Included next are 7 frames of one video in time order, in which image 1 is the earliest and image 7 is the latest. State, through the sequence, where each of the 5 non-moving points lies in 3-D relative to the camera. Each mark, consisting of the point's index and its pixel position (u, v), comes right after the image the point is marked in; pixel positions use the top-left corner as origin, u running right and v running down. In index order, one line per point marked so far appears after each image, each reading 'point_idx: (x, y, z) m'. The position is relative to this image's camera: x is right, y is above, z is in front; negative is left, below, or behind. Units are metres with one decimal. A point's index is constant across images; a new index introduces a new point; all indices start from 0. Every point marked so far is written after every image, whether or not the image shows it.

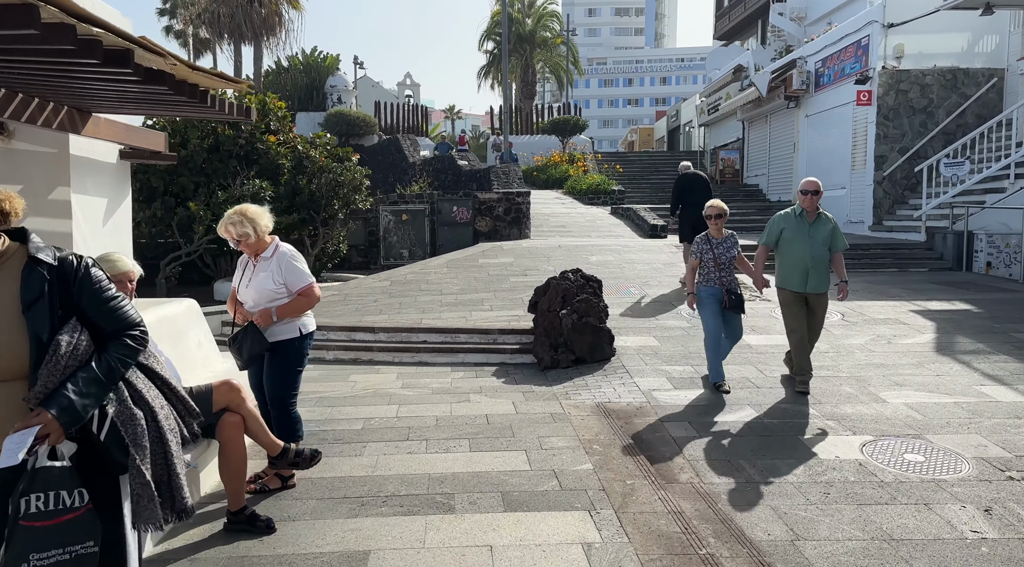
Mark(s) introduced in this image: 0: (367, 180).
0: (-2.5, +1.8, +13.0) m
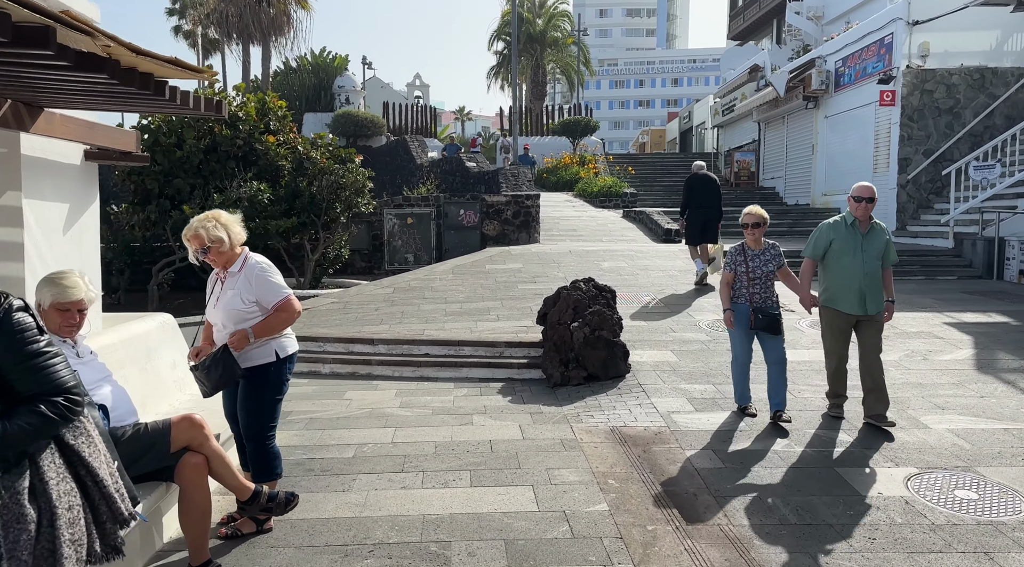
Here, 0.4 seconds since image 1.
0: (-2.4, +1.7, +12.5) m
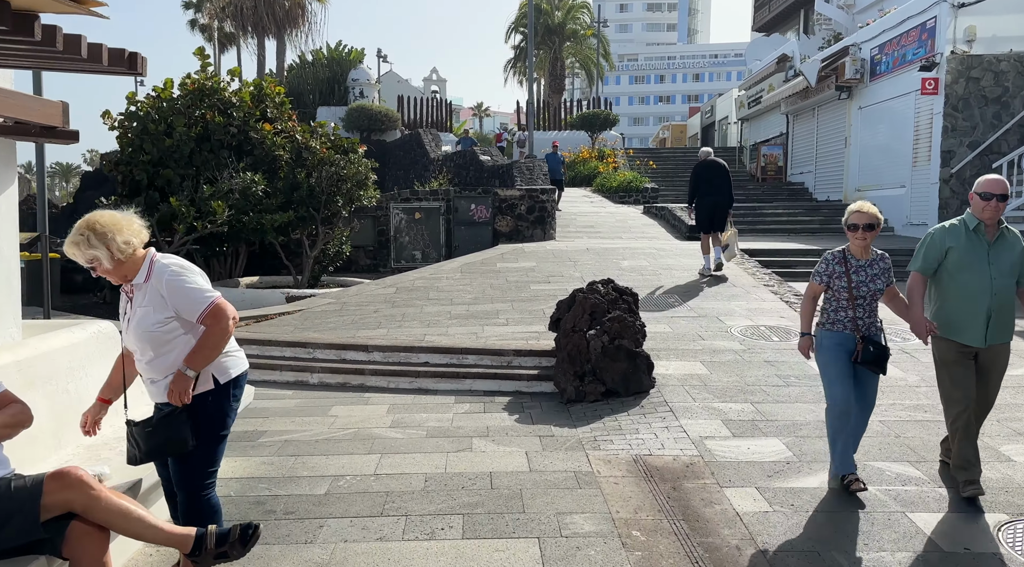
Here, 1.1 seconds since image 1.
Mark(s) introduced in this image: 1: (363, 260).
0: (-2.2, +1.7, +11.7) m
1: (-3.0, +0.5, +14.7) m
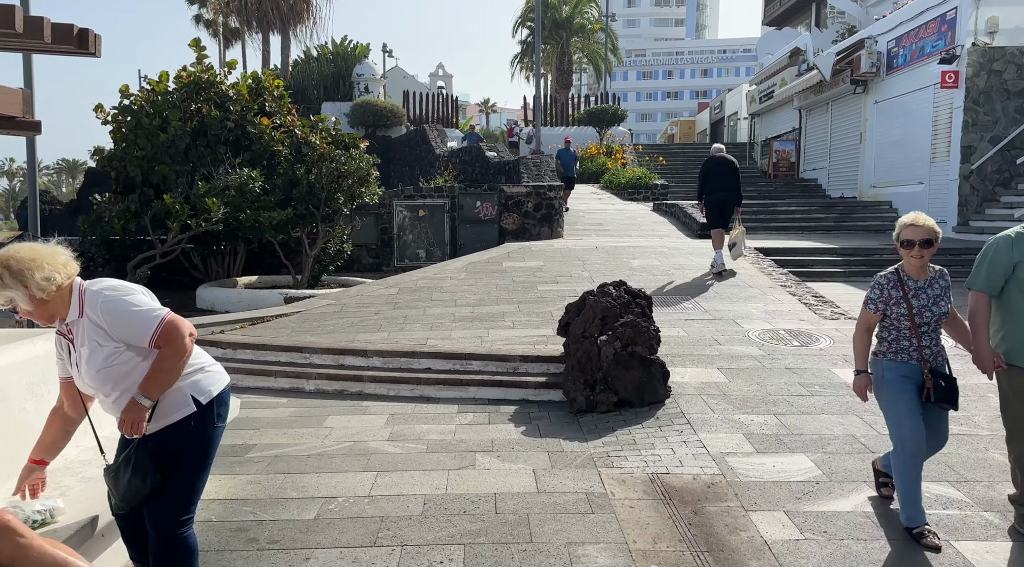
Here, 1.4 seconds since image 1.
0: (-2.1, +1.7, +11.3) m
1: (-2.9, +0.5, +14.4) m
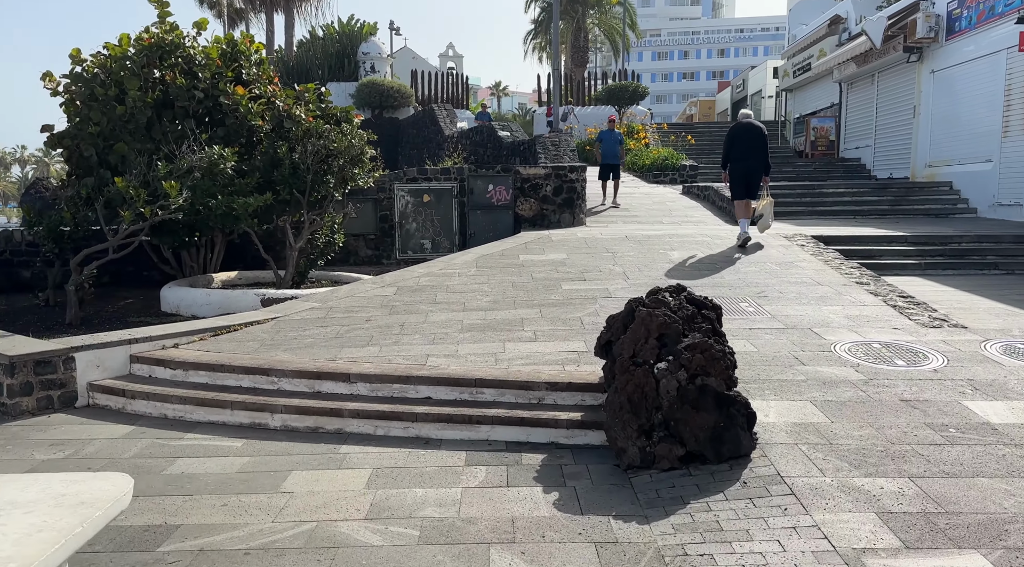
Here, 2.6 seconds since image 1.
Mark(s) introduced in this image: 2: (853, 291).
0: (-1.8, +1.8, +9.7) m
1: (-2.6, +0.6, +12.8) m
2: (+3.6, -0.1, +7.8) m
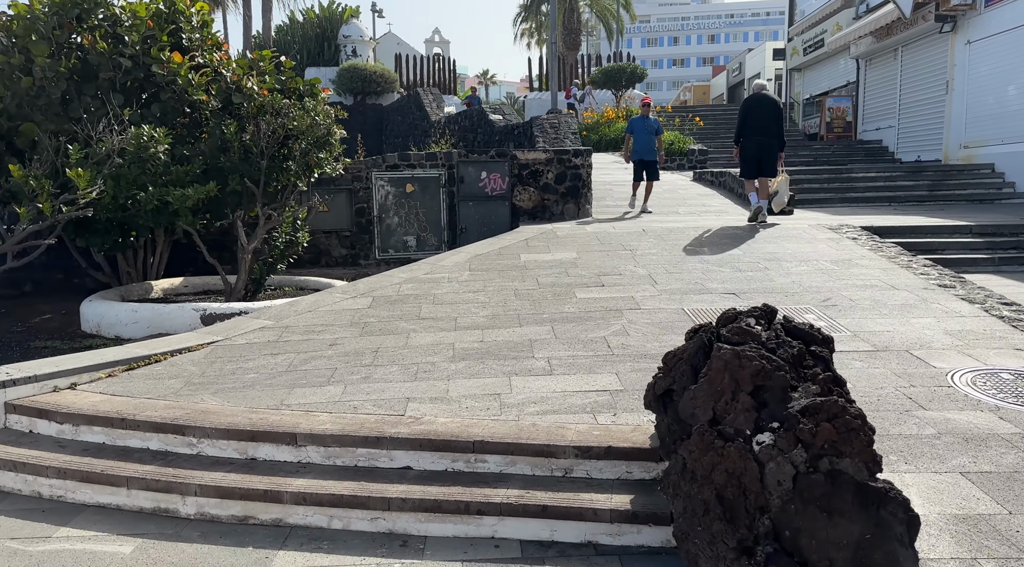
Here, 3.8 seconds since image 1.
0: (-1.9, +1.7, +8.1) m
1: (-2.6, +0.5, +11.2) m
2: (+3.6, -0.1, +6.3) m
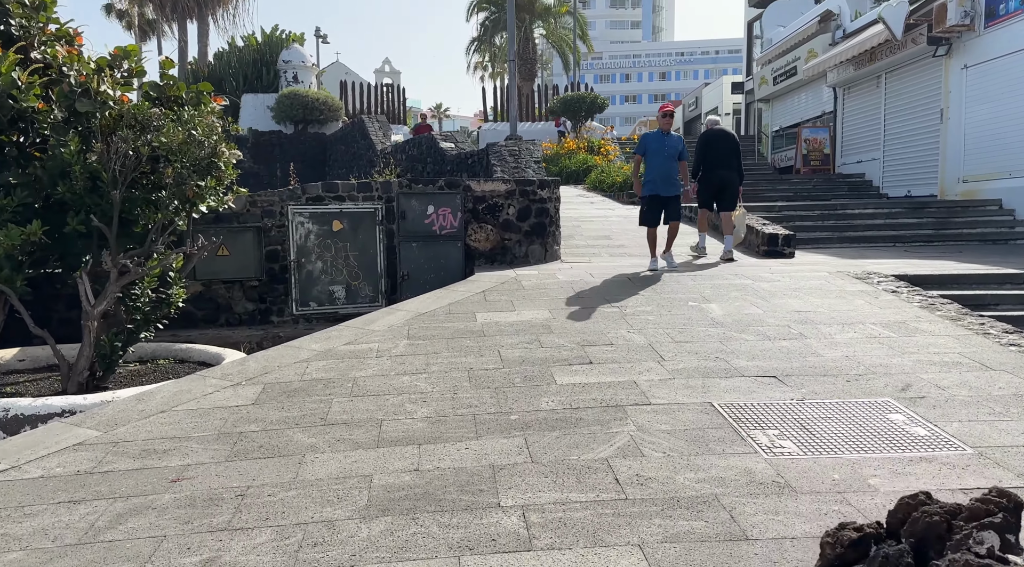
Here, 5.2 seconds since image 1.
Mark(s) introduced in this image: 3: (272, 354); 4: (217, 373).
0: (-2.3, +1.1, +6.0) m
1: (-3.2, -0.2, +9.1) m
2: (+3.3, -0.6, +4.5) m
3: (-1.7, -0.5, +5.4) m
4: (-2.0, -0.6, +5.1) m
